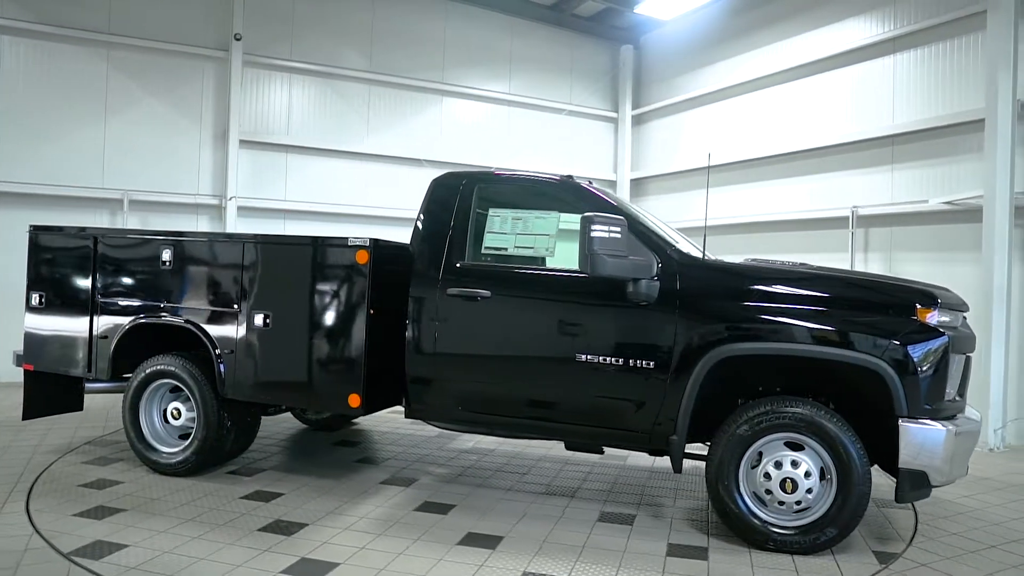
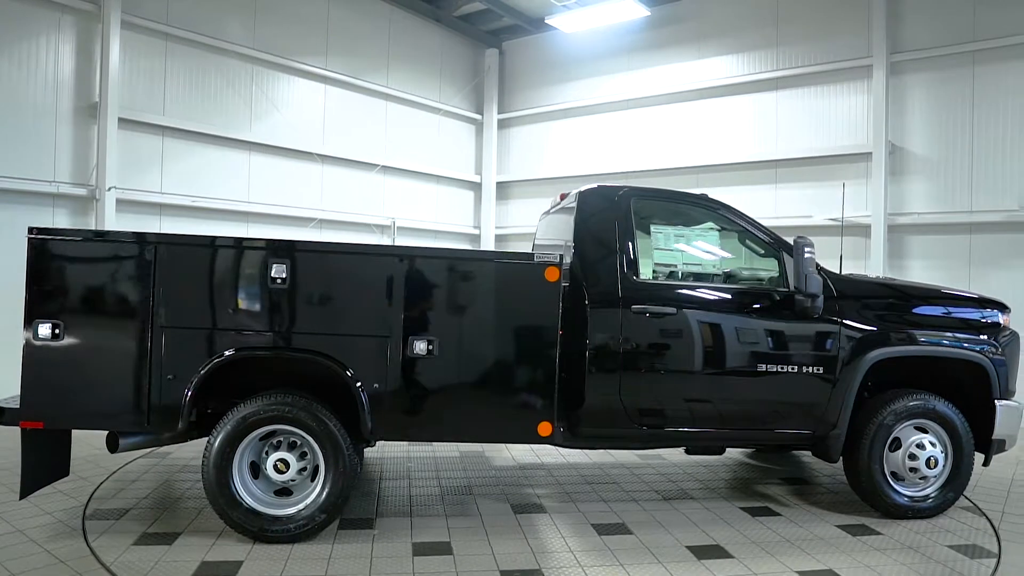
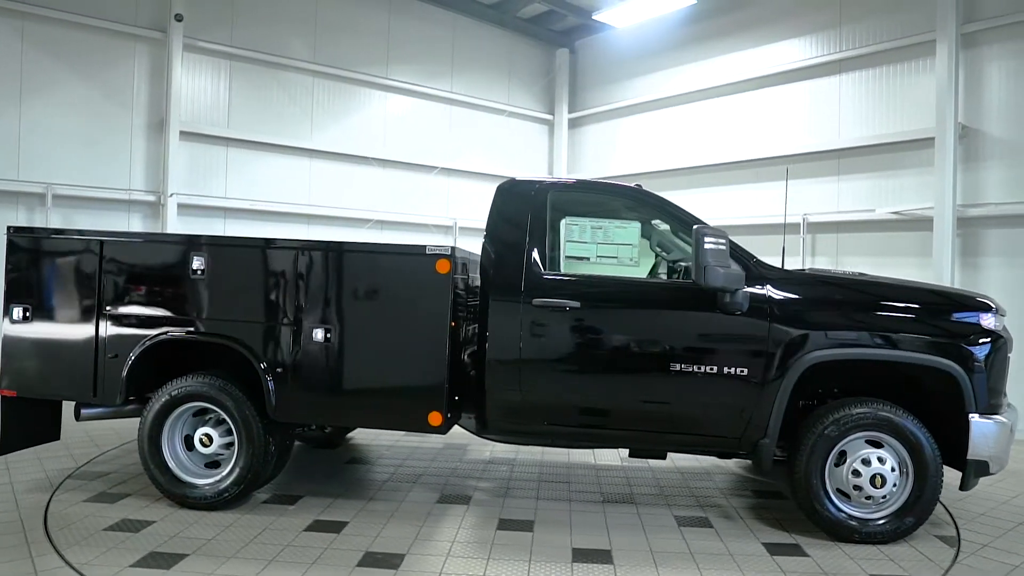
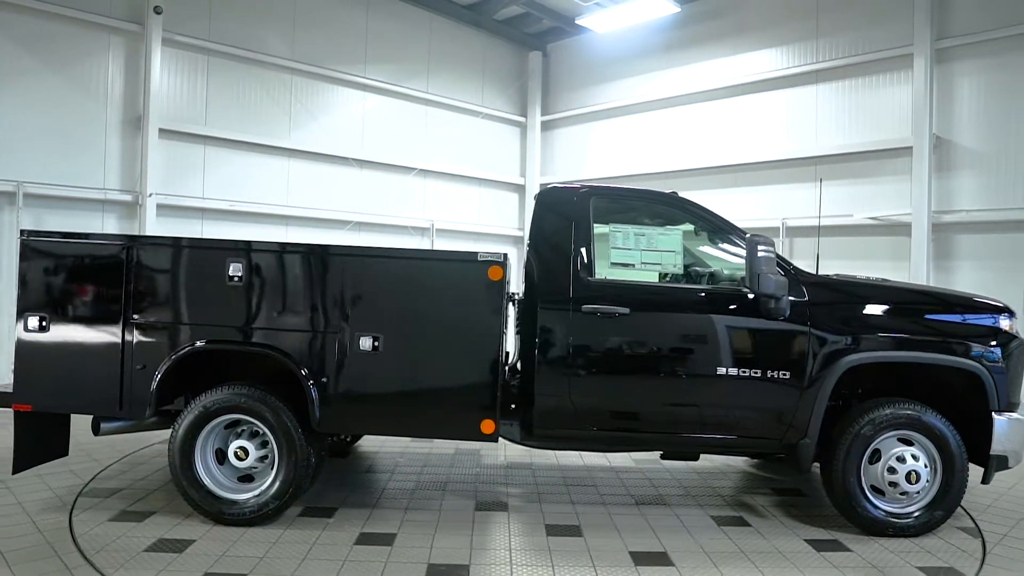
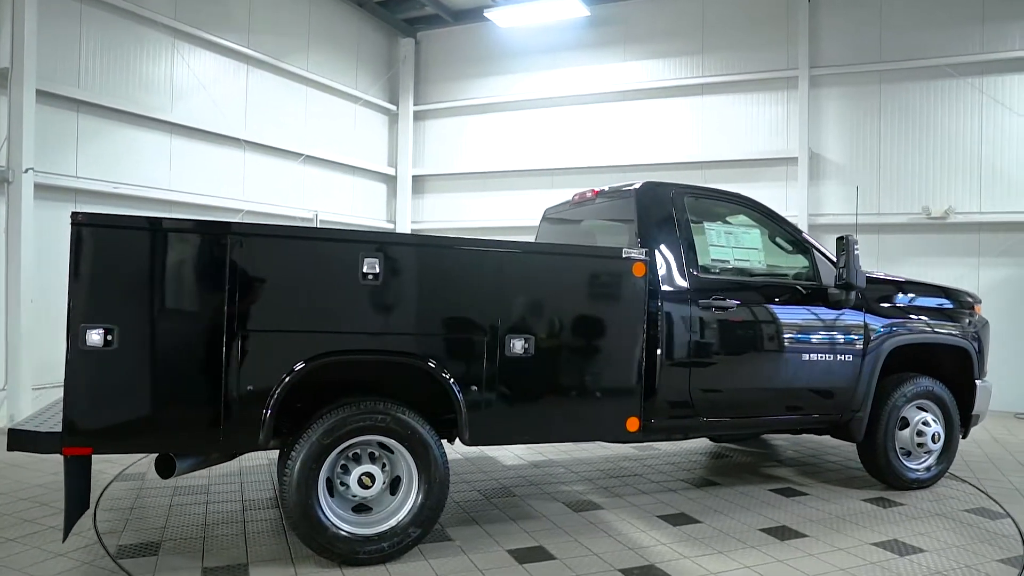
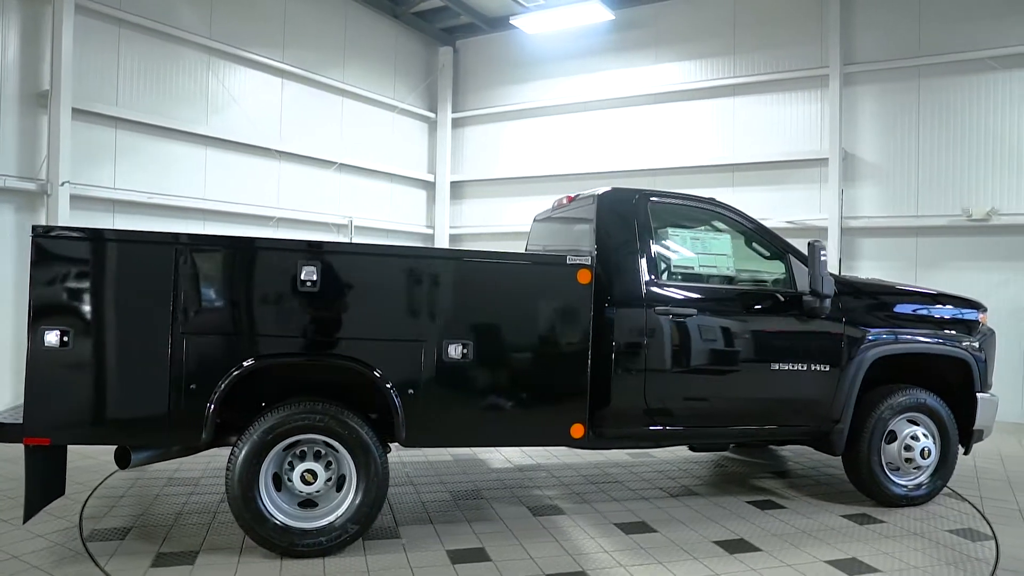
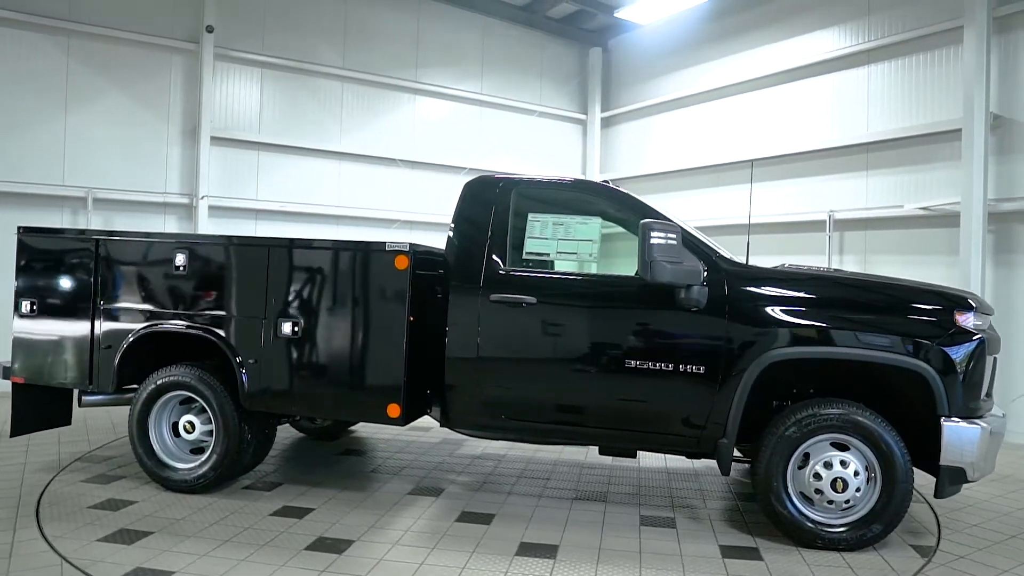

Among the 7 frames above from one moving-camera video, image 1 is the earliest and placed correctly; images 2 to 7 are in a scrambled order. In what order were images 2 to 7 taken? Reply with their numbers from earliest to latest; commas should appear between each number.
7, 3, 4, 2, 6, 5
